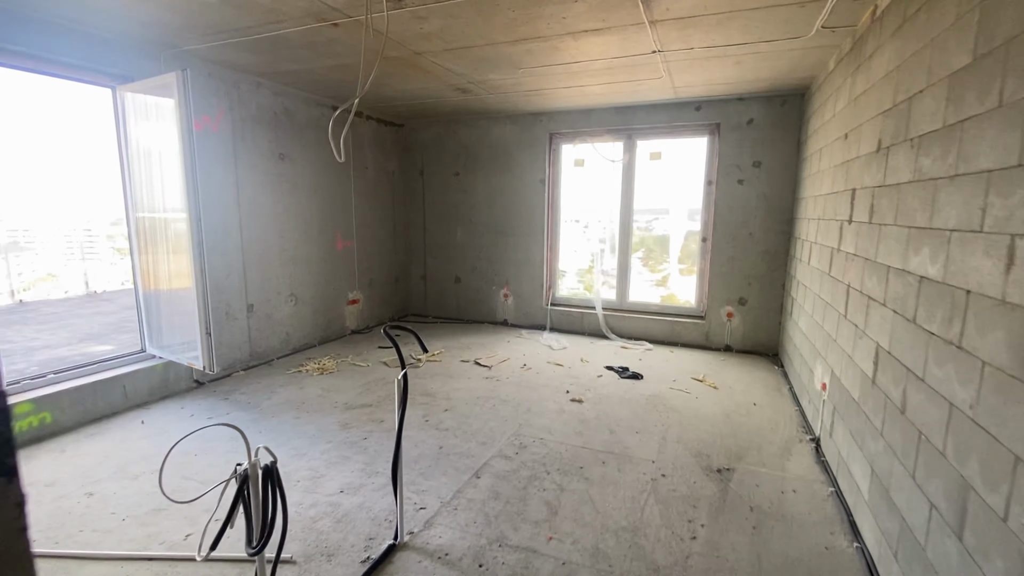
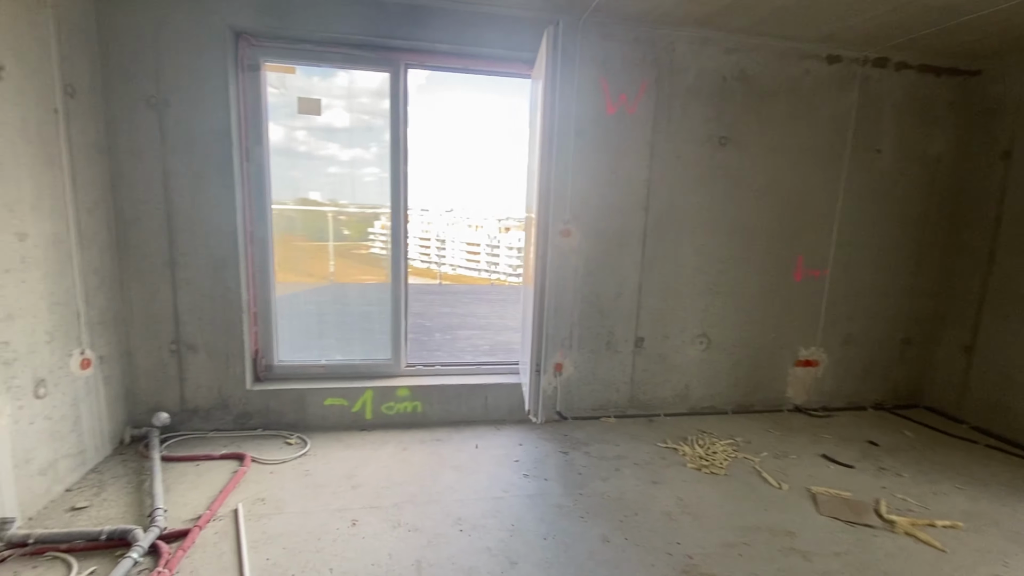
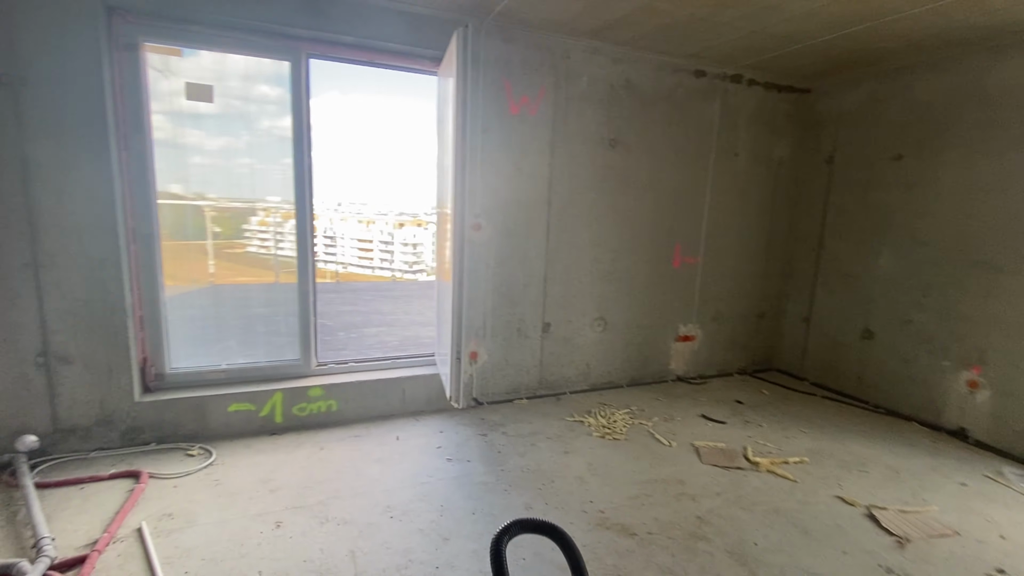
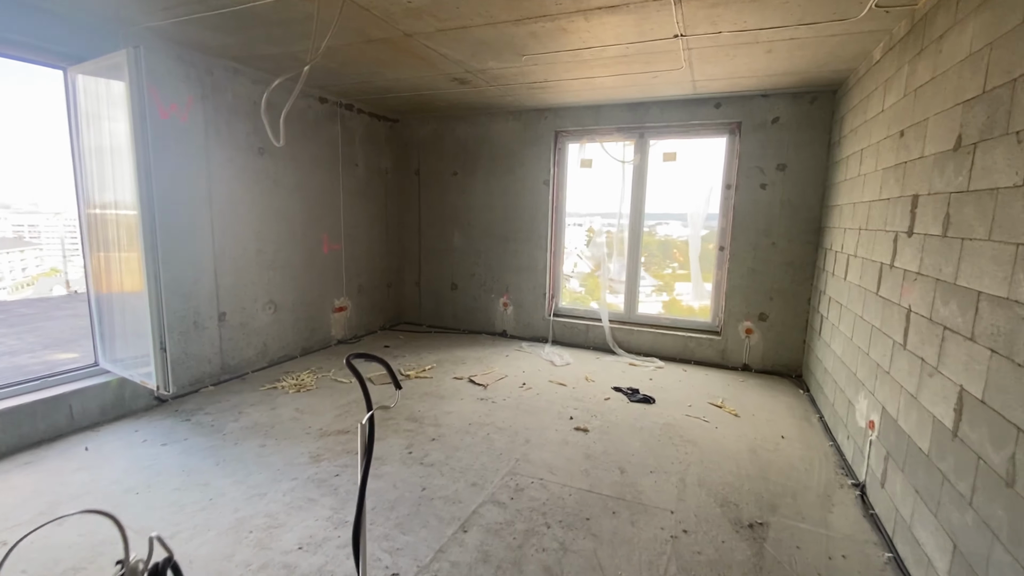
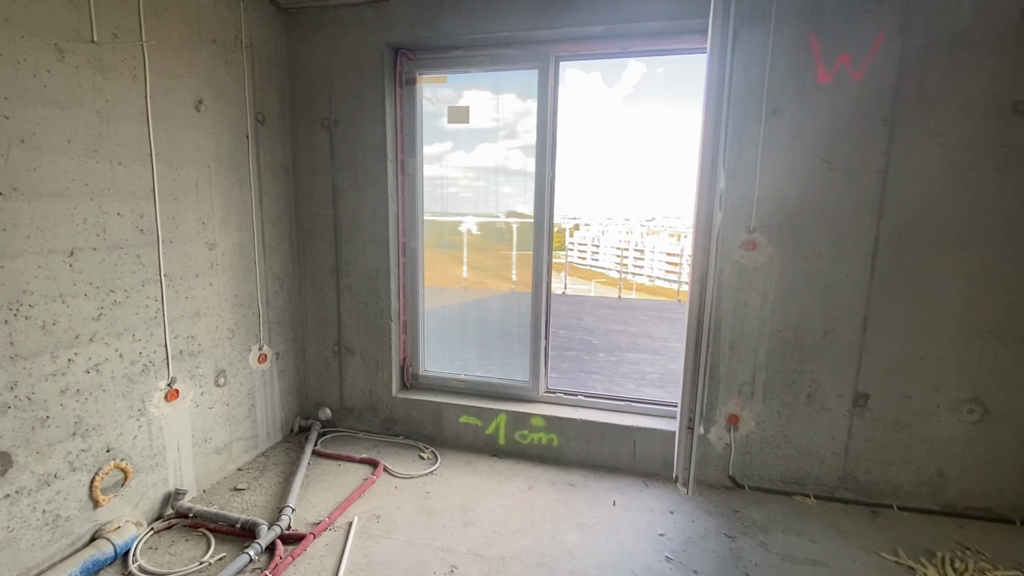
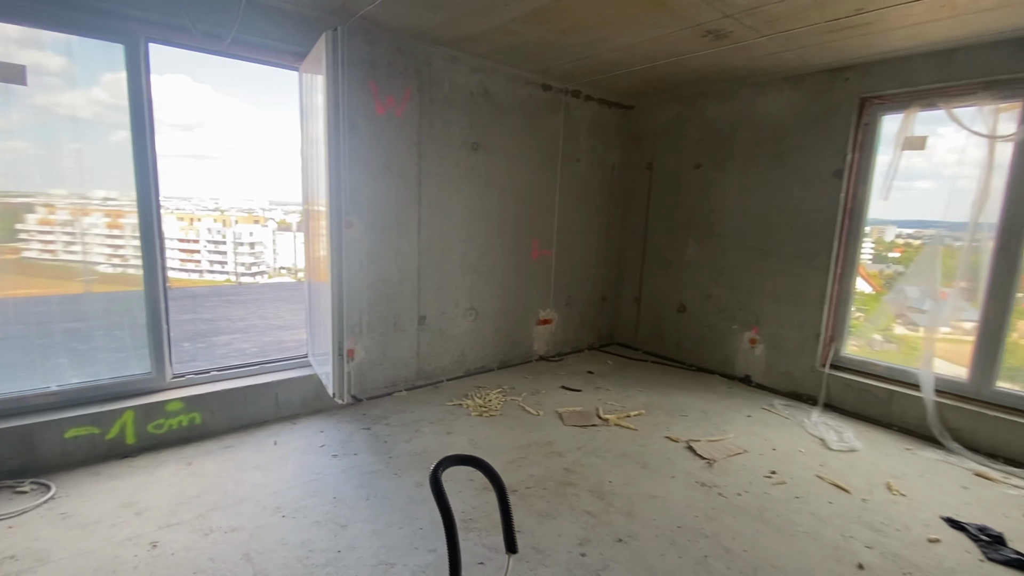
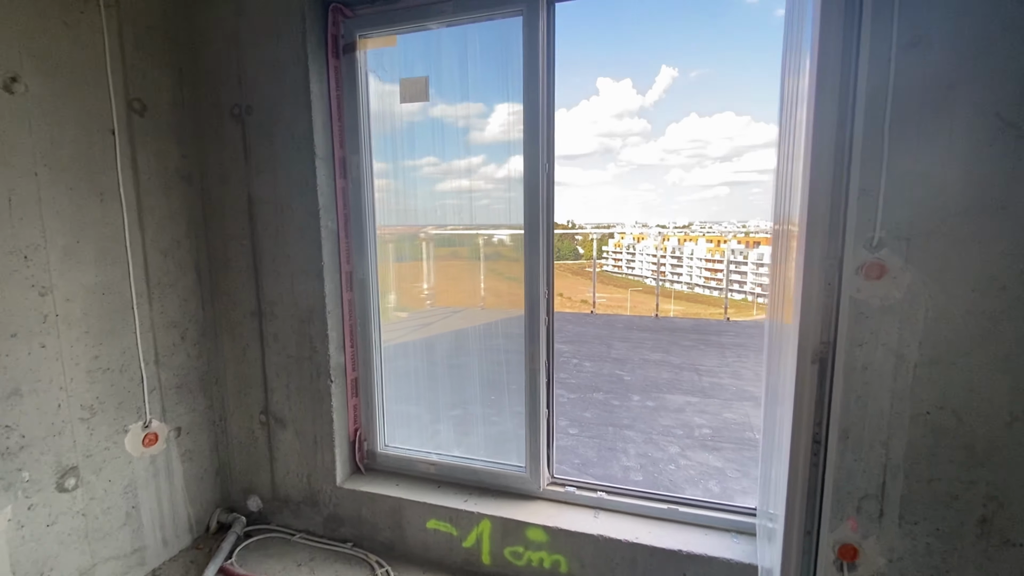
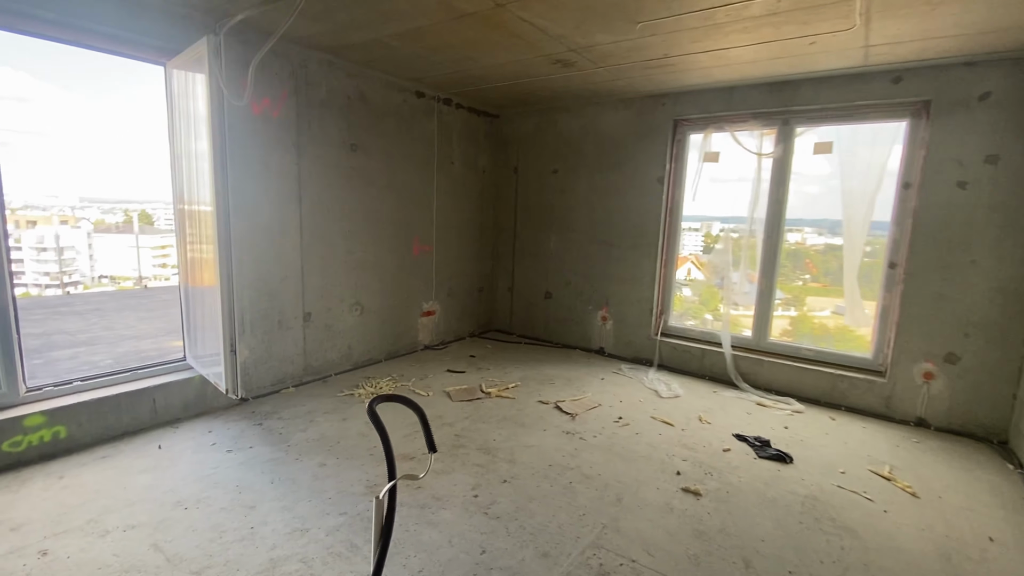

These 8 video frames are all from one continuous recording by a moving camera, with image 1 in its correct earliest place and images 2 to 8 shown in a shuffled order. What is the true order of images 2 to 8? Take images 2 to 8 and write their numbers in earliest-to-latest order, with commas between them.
4, 8, 6, 3, 2, 5, 7
